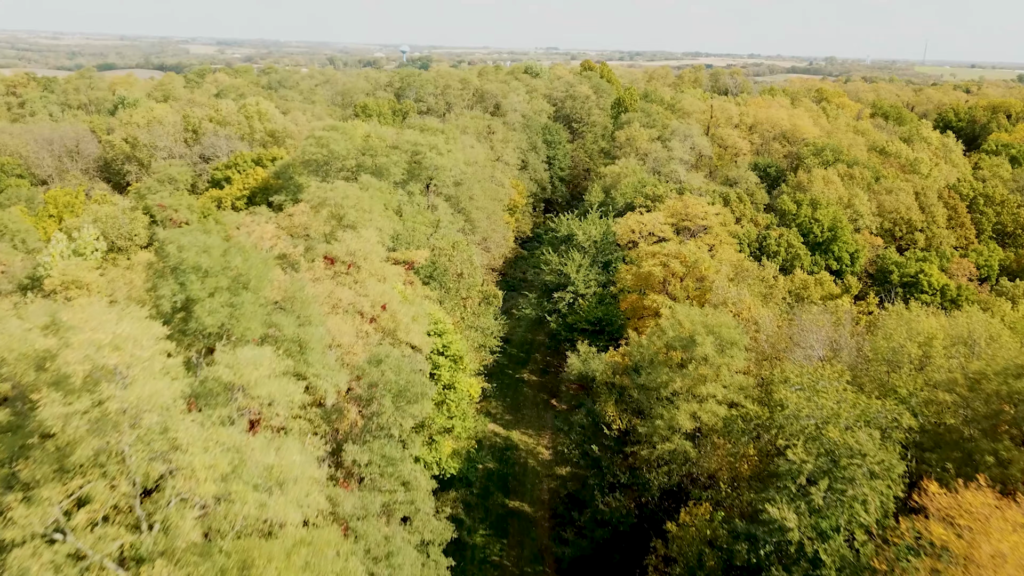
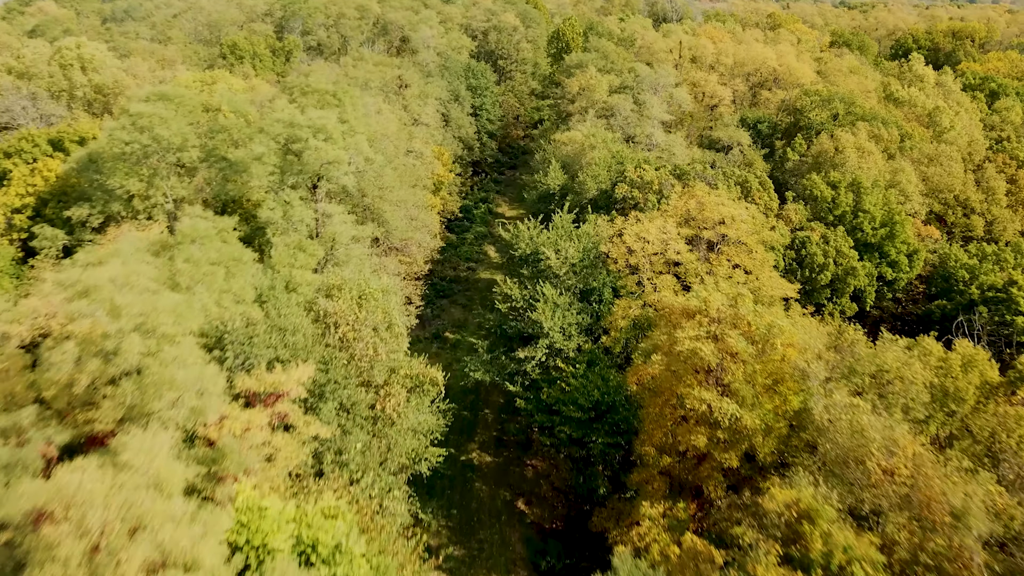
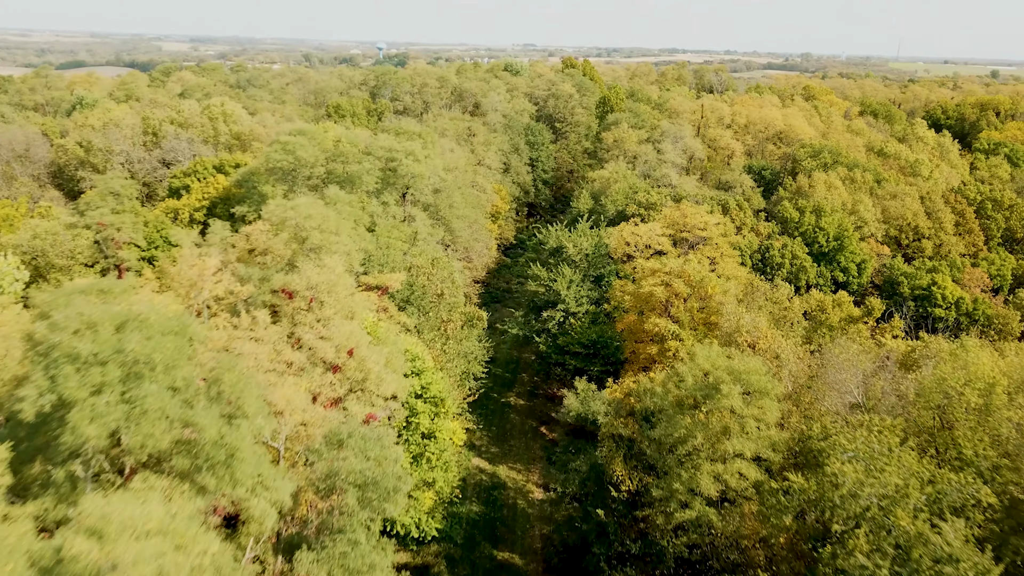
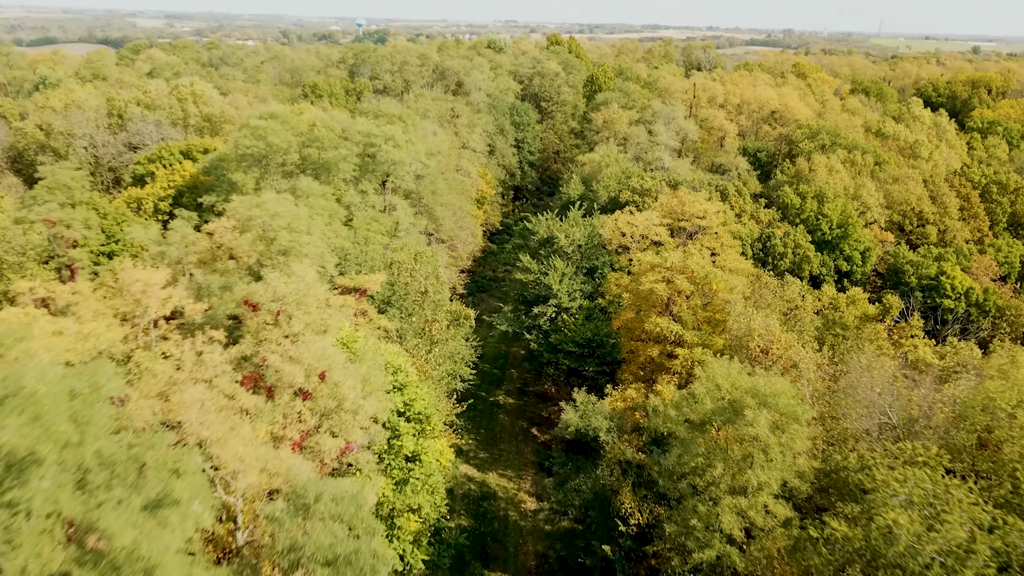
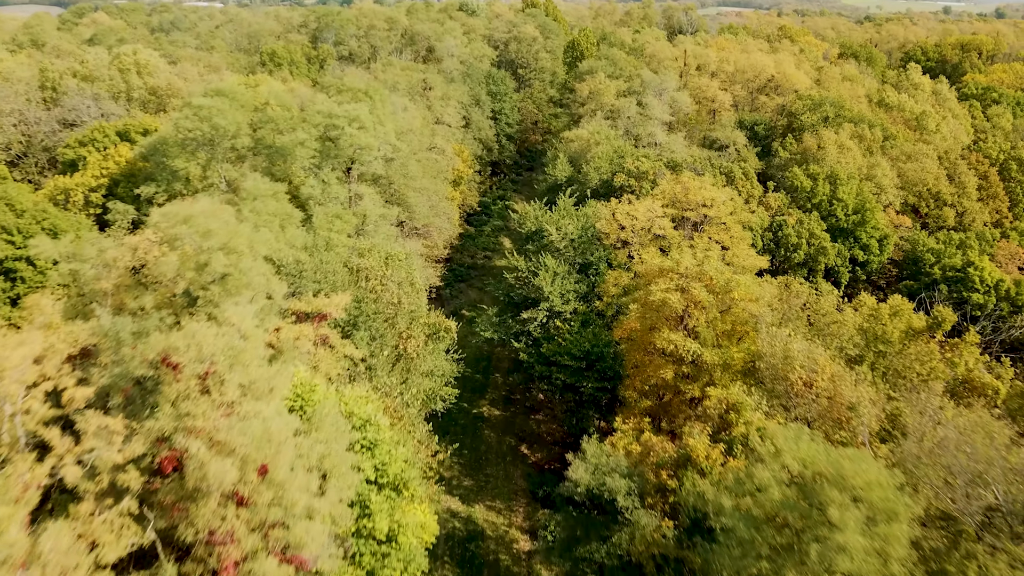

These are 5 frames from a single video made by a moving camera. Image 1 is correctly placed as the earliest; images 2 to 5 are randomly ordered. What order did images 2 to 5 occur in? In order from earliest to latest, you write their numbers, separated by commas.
3, 4, 5, 2
